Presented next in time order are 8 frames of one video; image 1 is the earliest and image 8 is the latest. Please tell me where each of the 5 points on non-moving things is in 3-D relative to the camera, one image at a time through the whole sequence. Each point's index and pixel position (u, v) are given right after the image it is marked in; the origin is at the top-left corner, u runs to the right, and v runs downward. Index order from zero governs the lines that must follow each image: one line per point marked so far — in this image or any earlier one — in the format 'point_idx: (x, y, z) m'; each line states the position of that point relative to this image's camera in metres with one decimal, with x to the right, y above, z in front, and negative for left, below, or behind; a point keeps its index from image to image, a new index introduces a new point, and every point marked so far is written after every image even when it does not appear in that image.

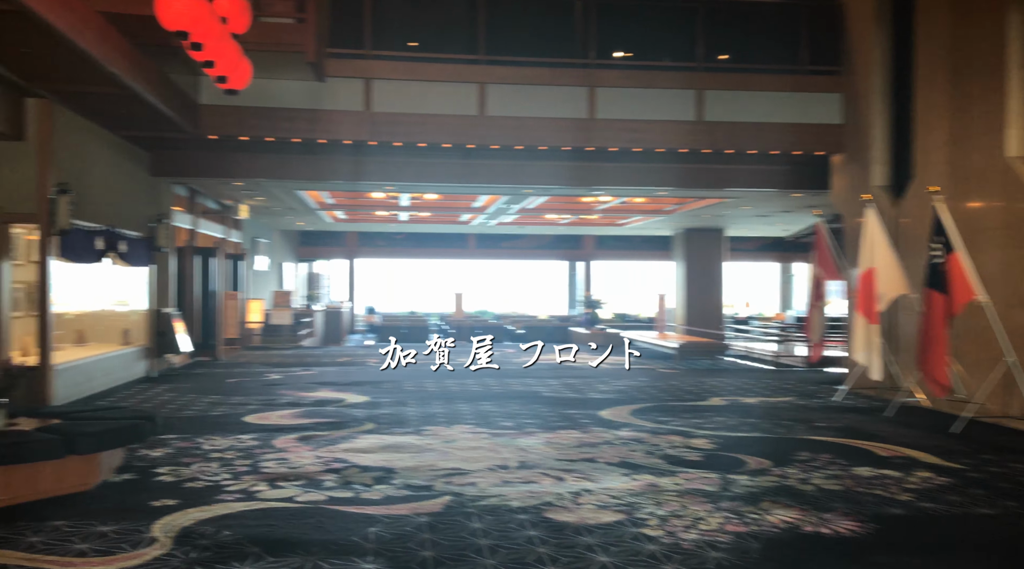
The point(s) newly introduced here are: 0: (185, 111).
0: (-3.9, +2.0, +10.2) m
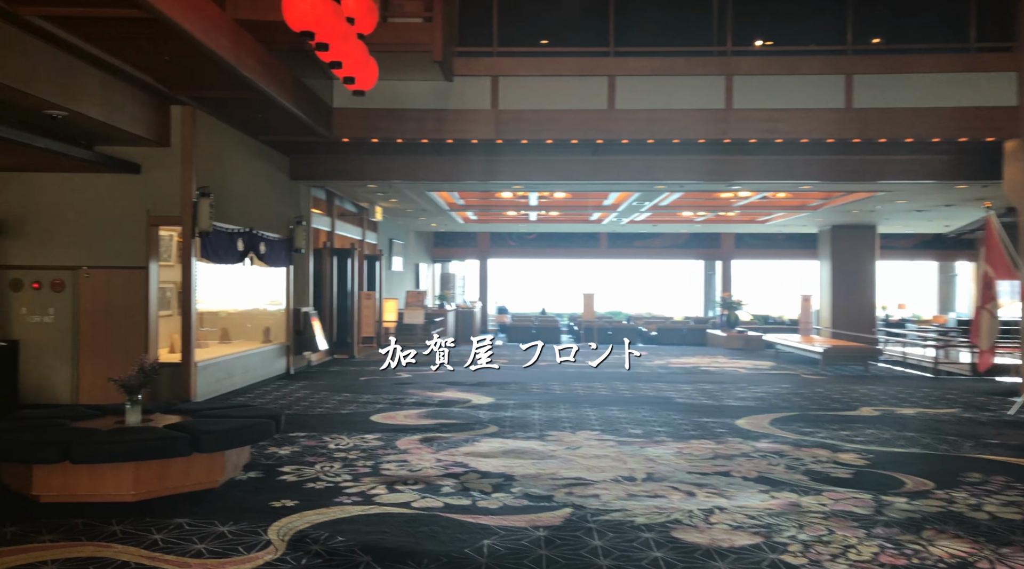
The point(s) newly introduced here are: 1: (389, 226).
0: (-2.3, +2.0, +10.4) m
1: (-2.9, +1.4, +20.1) m
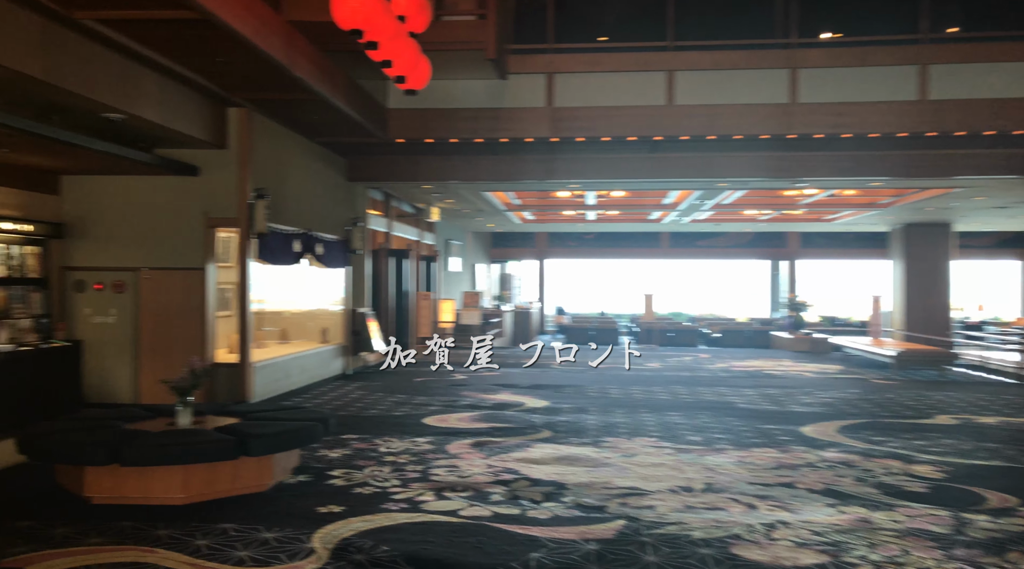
0: (-1.7, +2.0, +10.4) m
1: (-1.6, +1.4, +20.1) m
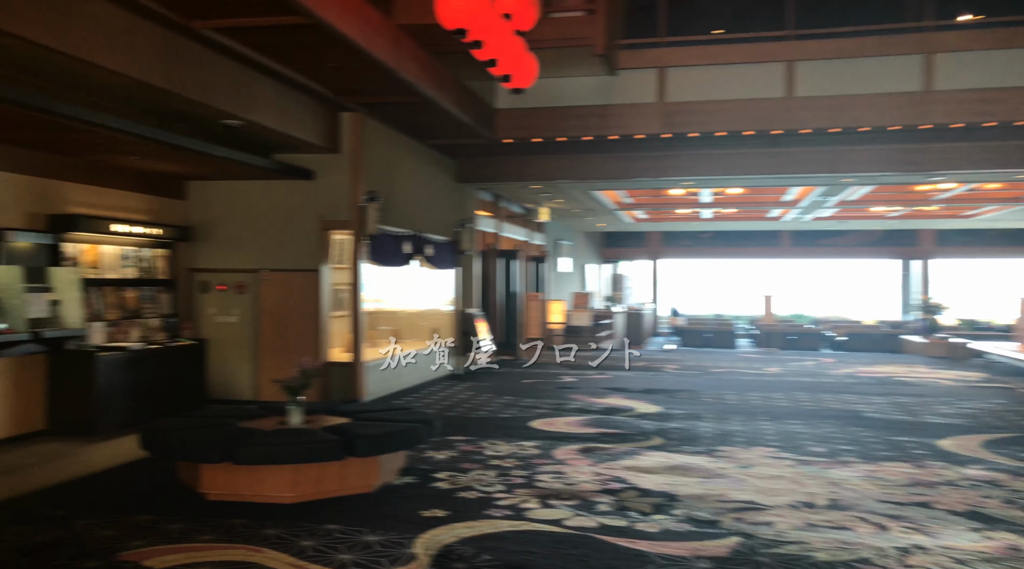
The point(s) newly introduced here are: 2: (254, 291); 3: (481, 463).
0: (-0.4, +2.0, +10.3) m
1: (+1.0, +1.3, +20.0) m
2: (-2.9, -0.1, +9.6) m
3: (-0.2, -1.3, +6.3) m
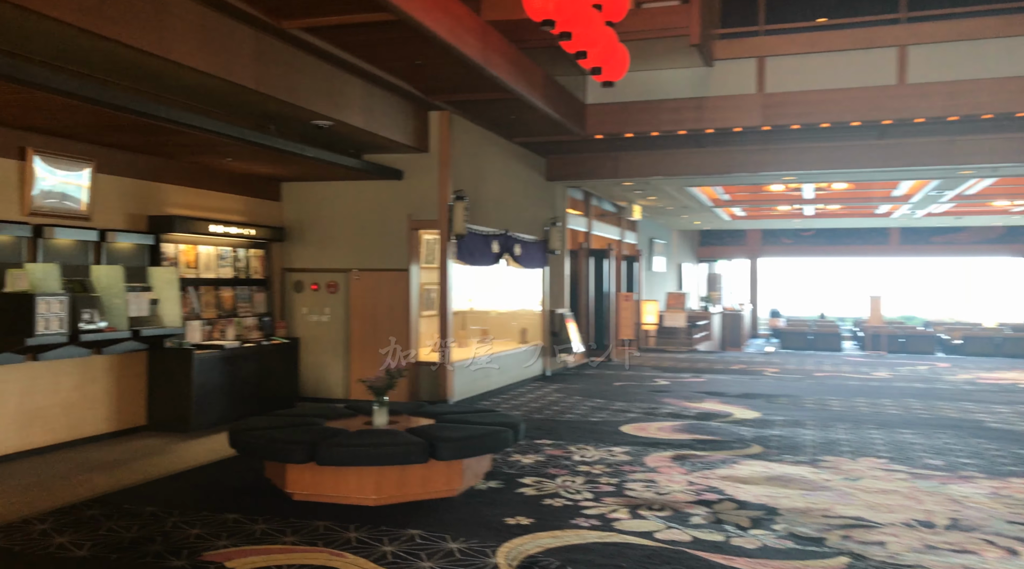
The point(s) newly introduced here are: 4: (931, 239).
0: (+0.7, +2.0, +10.1) m
1: (+3.1, +1.3, +19.5) m
2: (-1.9, -0.1, +9.7) m
3: (+0.4, -1.3, +6.1) m
4: (+9.7, +1.0, +20.1) m
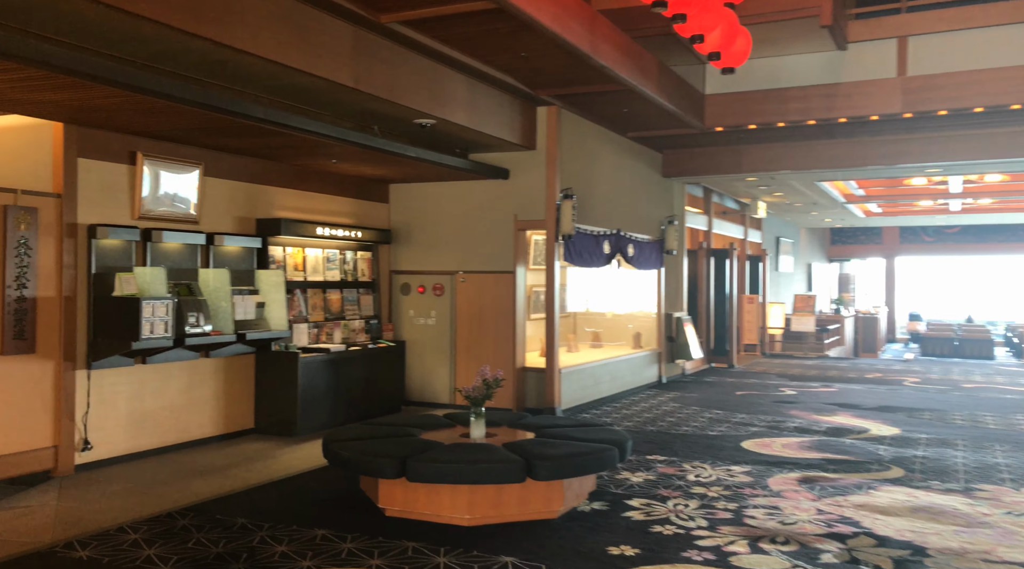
0: (+1.9, +2.0, +9.5) m
1: (+5.6, +1.3, +18.5) m
2: (-0.6, -0.1, +9.5) m
3: (+1.1, -1.3, +5.6) m
4: (+12.3, +1.0, +18.2) m
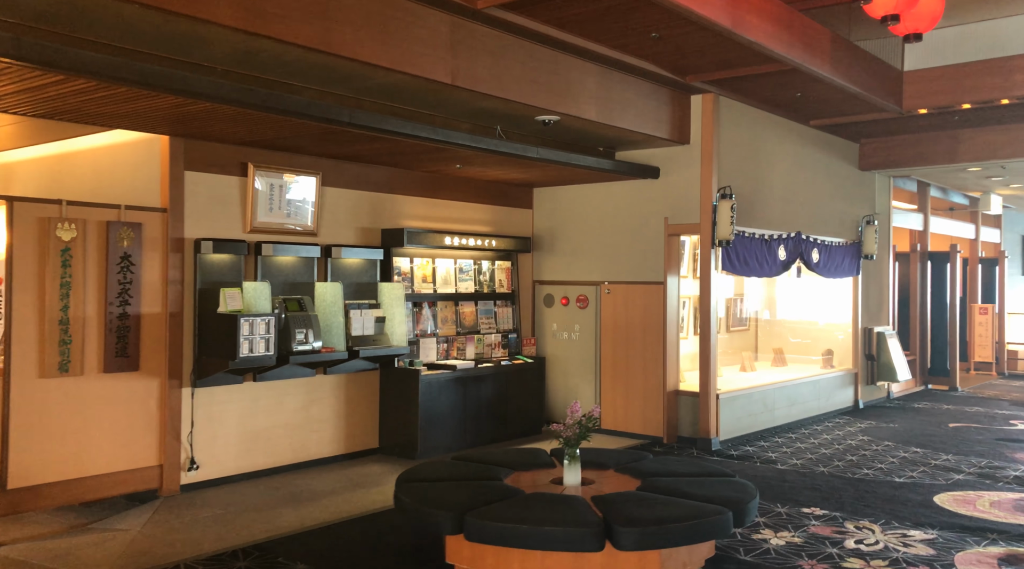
0: (+3.4, +1.9, +8.0) m
1: (+9.2, +1.2, +15.9) m
2: (+0.9, -0.2, +8.6) m
3: (+1.6, -1.4, +4.4) m
4: (+15.5, +0.9, +13.9) m
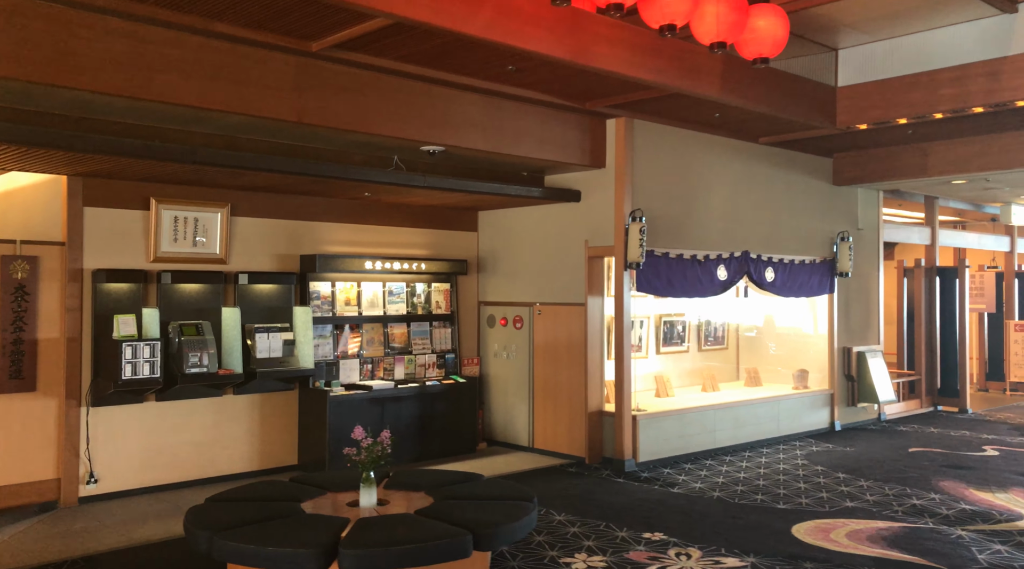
0: (+2.6, +1.7, +7.9) m
1: (+9.2, +0.9, +15.0) m
2: (+0.1, -0.4, +8.7) m
3: (+0.4, -1.6, +4.5) m
4: (+15.3, +0.7, +12.3) m
